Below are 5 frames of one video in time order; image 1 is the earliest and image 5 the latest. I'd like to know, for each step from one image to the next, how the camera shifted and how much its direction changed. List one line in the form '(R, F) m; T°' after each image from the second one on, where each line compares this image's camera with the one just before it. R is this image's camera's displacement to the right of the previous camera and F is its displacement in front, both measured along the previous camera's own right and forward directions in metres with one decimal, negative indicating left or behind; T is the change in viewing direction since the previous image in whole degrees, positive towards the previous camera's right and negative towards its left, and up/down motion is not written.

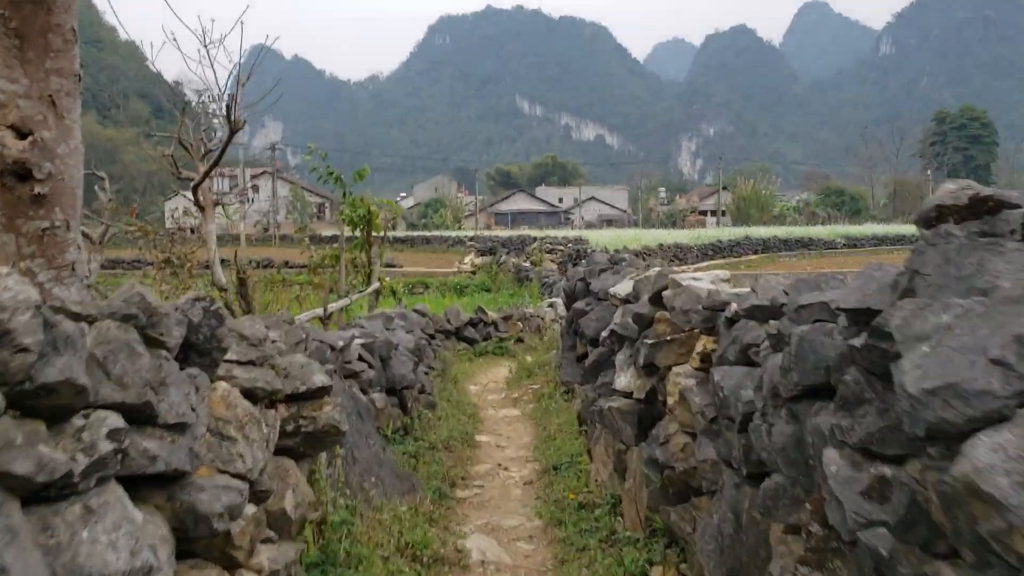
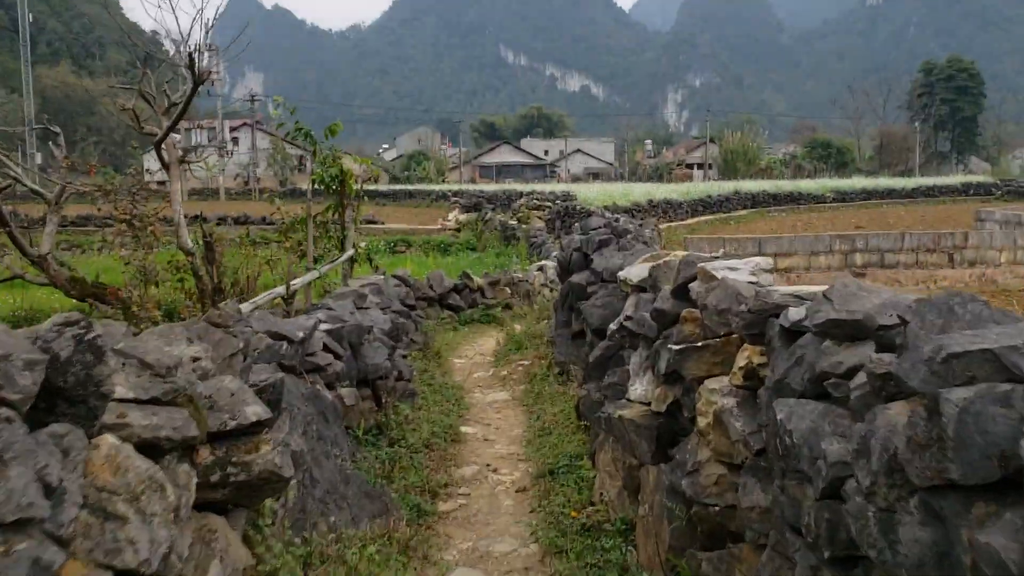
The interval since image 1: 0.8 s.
(0.0, +0.8) m; +1°
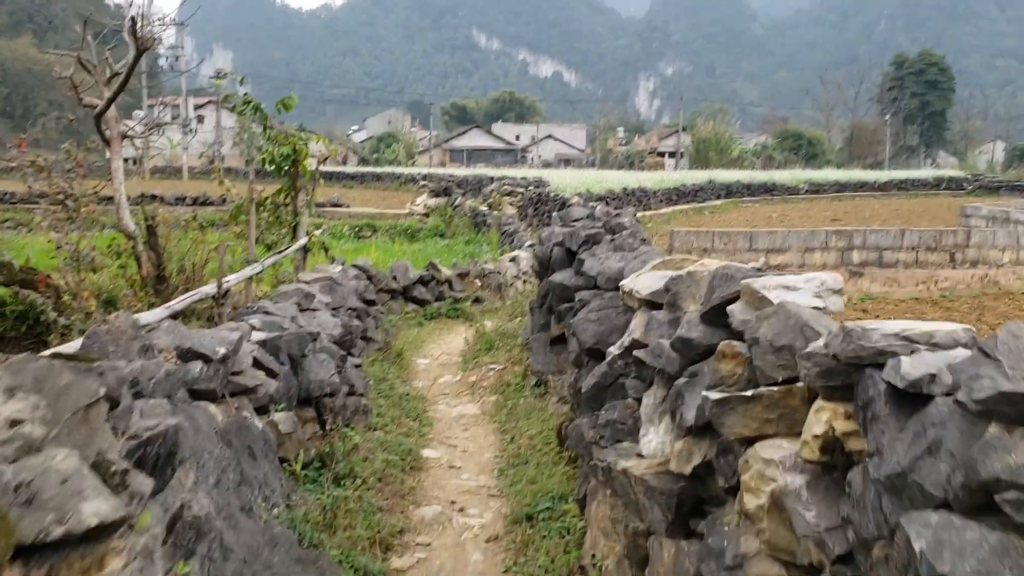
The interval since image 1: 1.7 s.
(0.0, +0.9) m; +2°
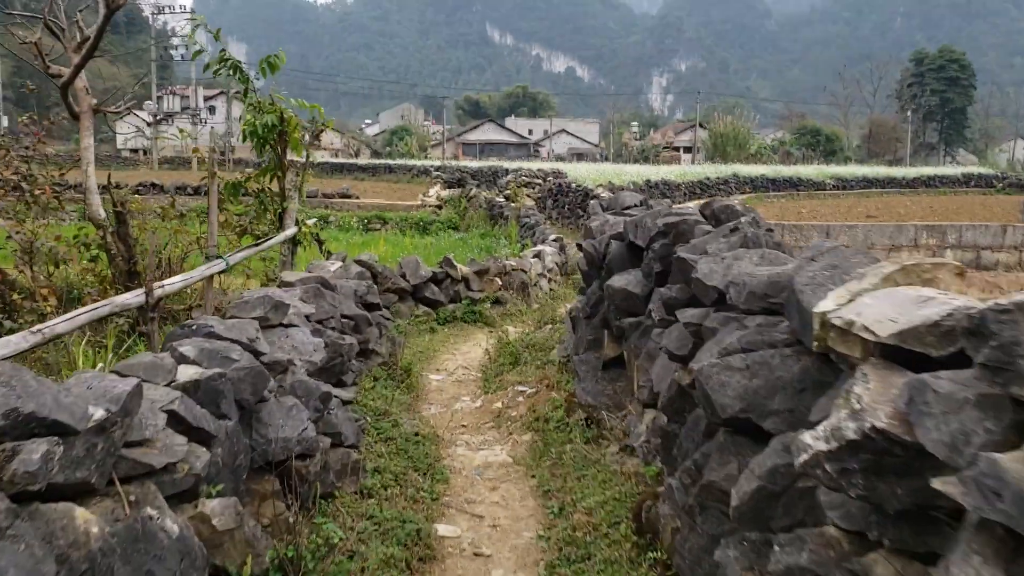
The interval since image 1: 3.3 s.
(-0.2, +1.7) m; -1°
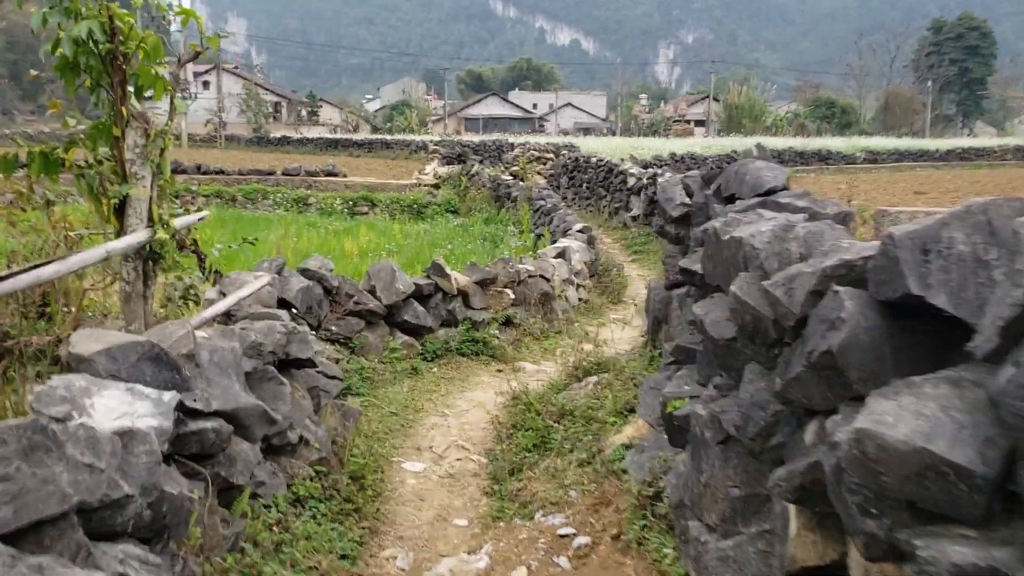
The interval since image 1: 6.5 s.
(-0.1, +3.1) m; 0°
